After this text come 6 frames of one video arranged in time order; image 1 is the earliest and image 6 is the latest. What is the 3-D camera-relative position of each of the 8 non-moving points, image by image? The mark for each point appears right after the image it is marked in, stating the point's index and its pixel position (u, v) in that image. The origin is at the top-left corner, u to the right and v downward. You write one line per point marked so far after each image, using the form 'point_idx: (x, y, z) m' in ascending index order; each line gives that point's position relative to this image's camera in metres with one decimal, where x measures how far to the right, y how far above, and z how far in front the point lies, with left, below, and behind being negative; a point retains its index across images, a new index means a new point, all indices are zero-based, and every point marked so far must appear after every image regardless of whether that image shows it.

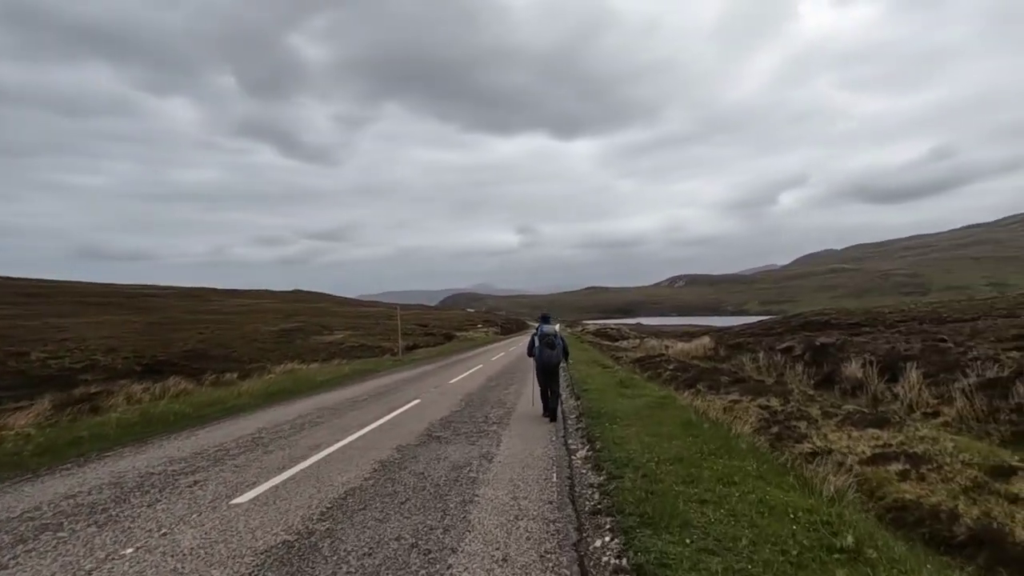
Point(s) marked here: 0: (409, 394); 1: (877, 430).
0: (-3.3, -3.4, +18.3) m
1: (+9.1, -3.5, +14.2) m
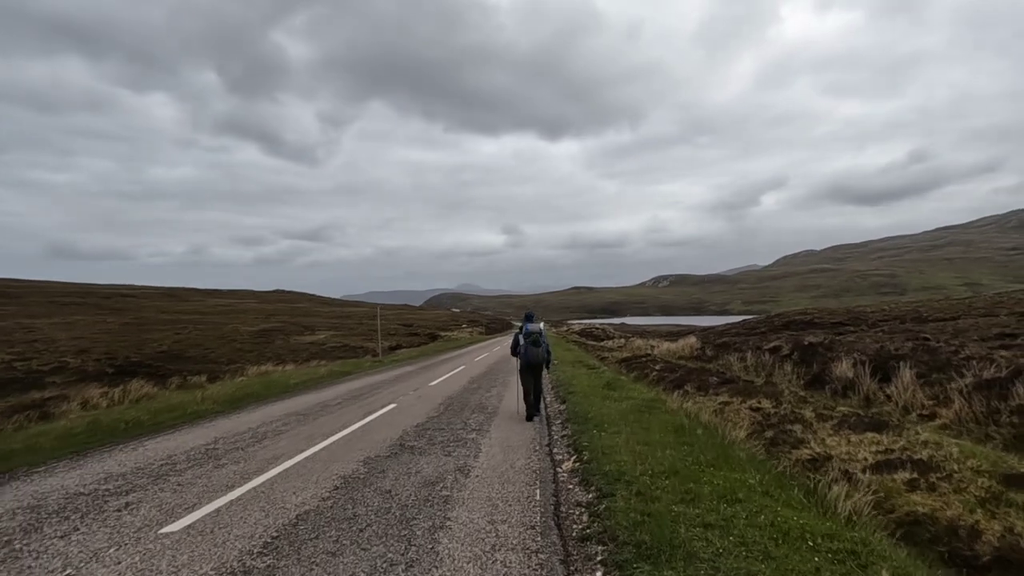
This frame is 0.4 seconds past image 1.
0: (-3.8, -3.3, +17.4) m
1: (+8.6, -3.4, +13.5) m
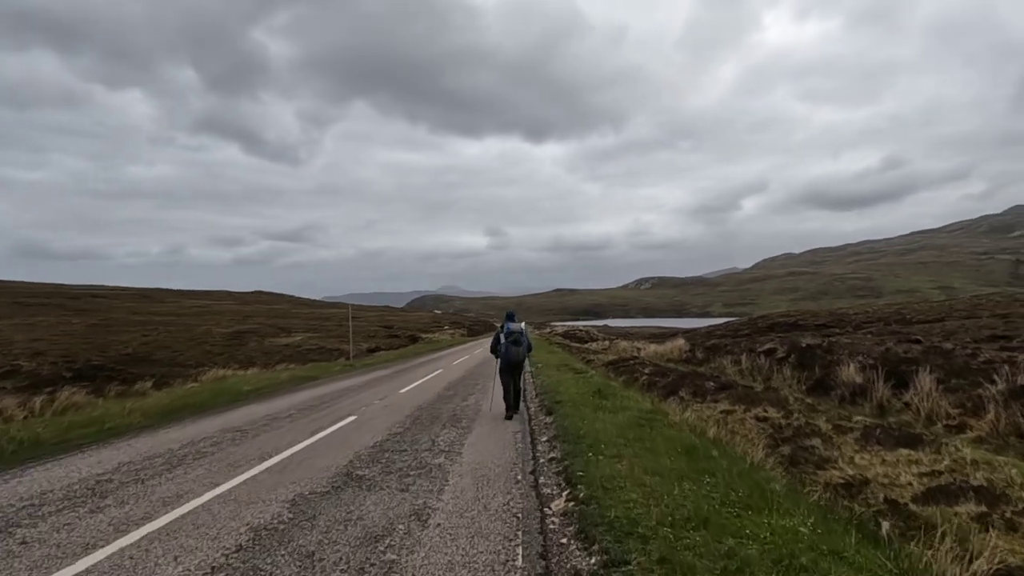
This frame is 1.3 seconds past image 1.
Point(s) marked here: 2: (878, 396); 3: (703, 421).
0: (-4.4, -3.2, +15.2) m
1: (+8.2, -3.3, +11.7) m
2: (+11.4, -3.4, +17.8) m
3: (+4.7, -3.3, +13.9) m
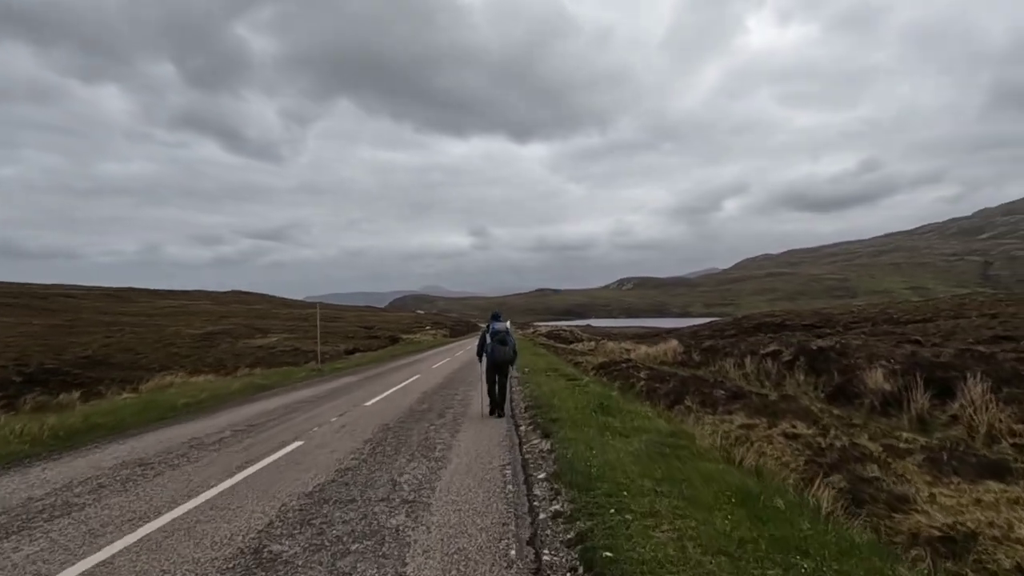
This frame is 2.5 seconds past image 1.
0: (-4.7, -3.0, +12.4) m
1: (+7.9, -3.2, +9.3) m
2: (+11.0, -3.2, +15.5) m
3: (+4.4, -3.1, +11.4) m
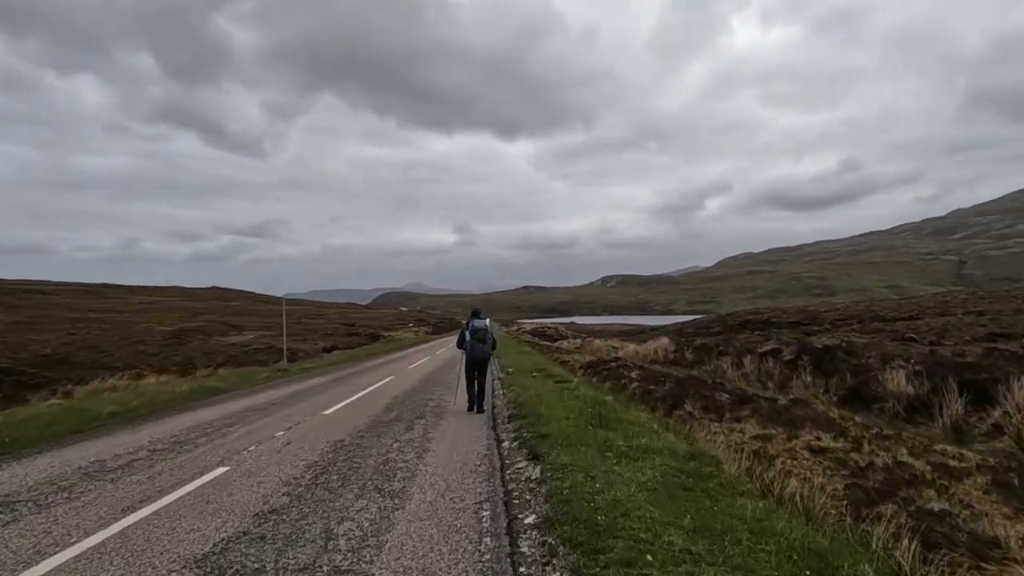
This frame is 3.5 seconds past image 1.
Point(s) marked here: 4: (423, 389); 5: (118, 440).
0: (-5.1, -2.8, +10.2) m
1: (+7.7, -3.0, +7.5) m
2: (+10.5, -3.0, +13.7) m
3: (+4.1, -2.9, +9.4) m
4: (-3.1, -3.5, +19.4) m
5: (-7.5, -2.9, +11.0) m
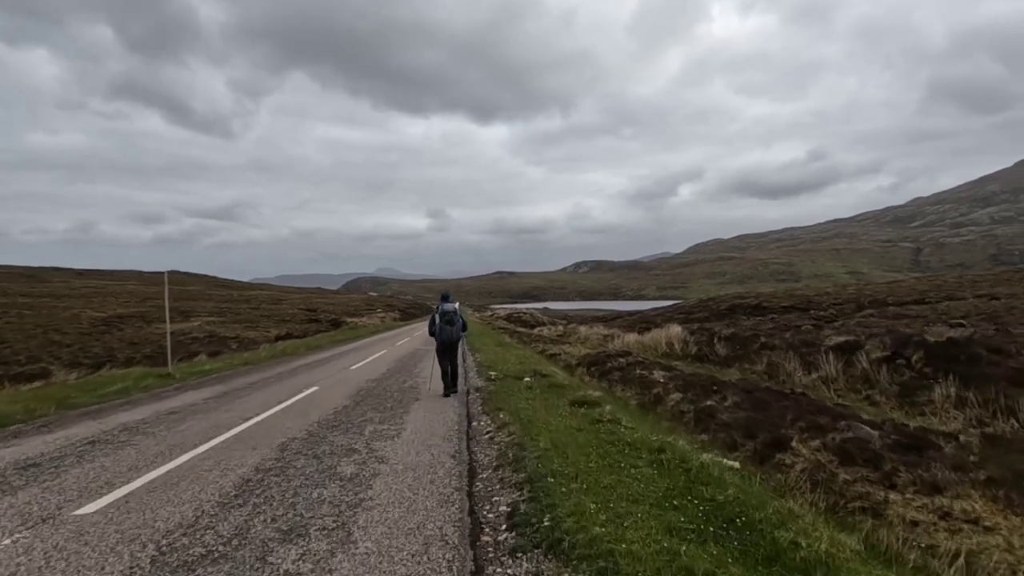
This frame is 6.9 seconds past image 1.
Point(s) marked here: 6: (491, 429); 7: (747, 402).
0: (-4.8, -2.2, +2.3) m
1: (+8.0, -2.5, +0.2) m
2: (+10.6, -2.4, +6.6) m
3: (+4.3, -2.4, +2.0) m
4: (-3.3, -2.7, +11.6) m
5: (-7.4, -2.3, +3.0) m
6: (-0.4, -2.5, +10.0) m
7: (+5.8, -2.8, +14.1) m
